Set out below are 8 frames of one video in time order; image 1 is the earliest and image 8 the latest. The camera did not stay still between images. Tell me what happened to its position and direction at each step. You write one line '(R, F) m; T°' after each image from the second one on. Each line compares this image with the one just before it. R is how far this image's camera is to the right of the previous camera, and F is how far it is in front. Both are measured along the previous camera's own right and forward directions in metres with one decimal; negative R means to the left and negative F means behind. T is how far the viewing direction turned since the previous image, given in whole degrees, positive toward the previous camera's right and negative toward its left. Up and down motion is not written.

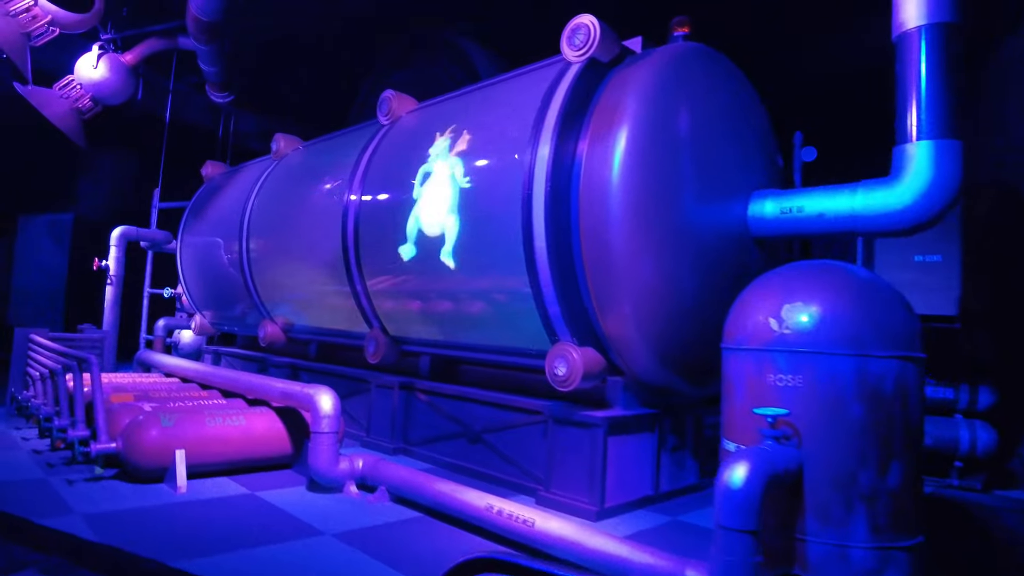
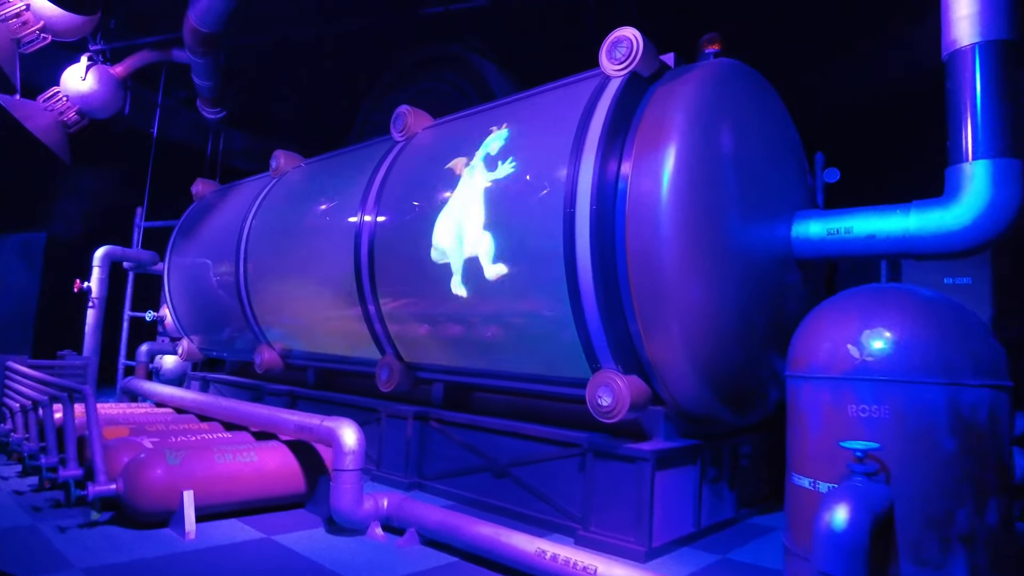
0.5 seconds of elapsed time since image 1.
(-0.4, +0.2) m; +2°
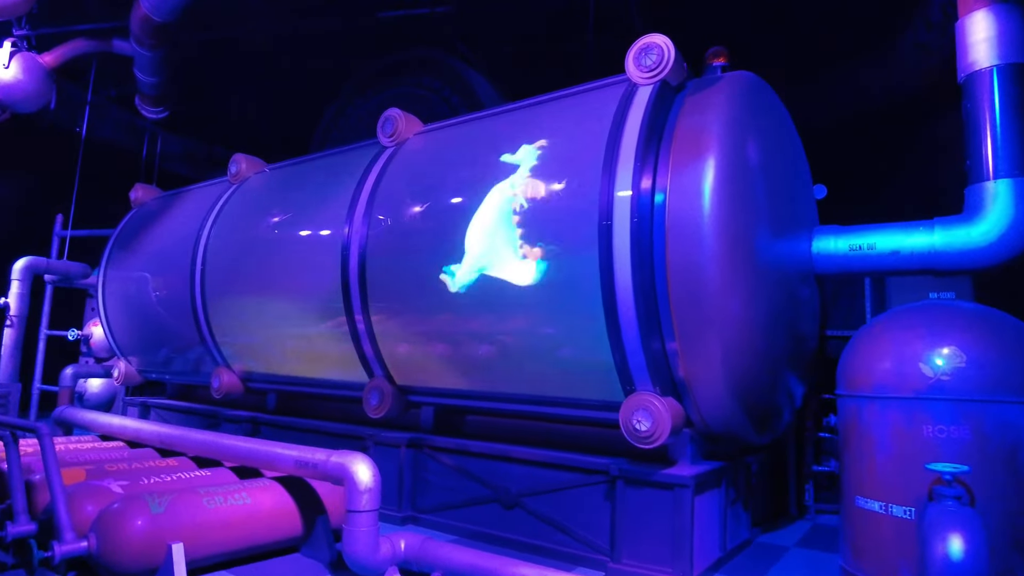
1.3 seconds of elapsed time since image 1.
(-0.6, +0.3) m; +7°
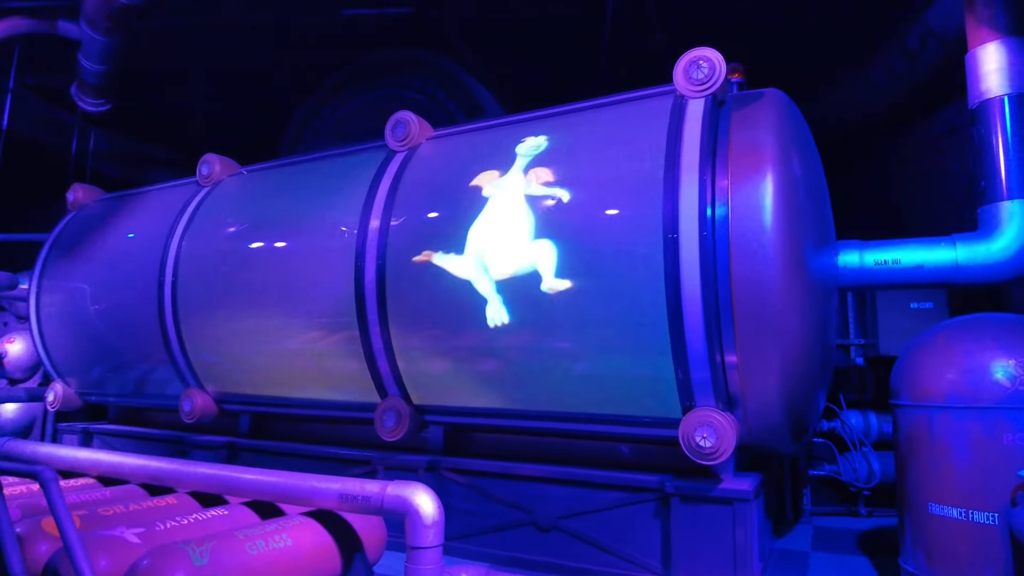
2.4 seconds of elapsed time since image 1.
(-0.8, +0.2) m; +8°
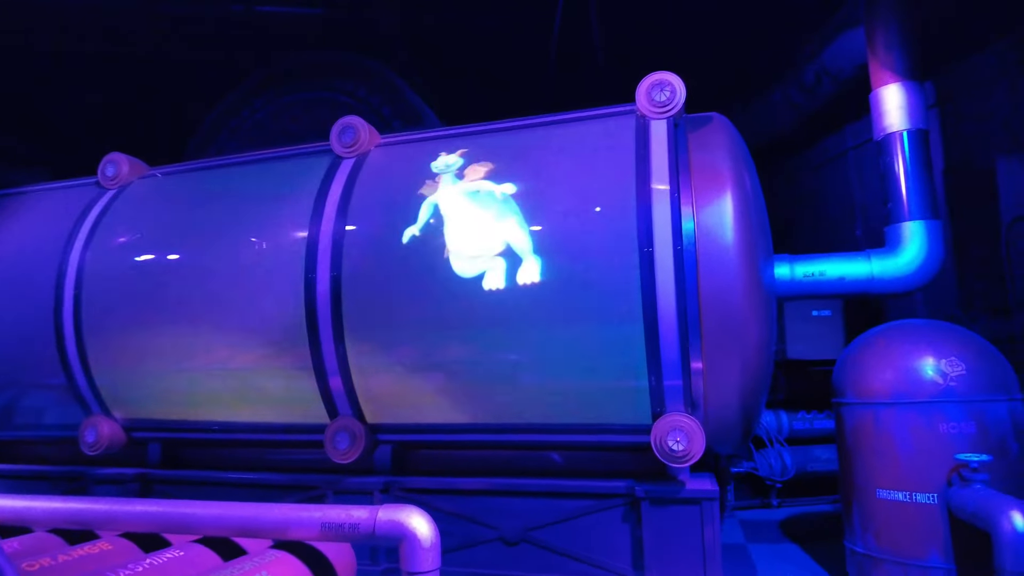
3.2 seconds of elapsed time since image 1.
(-0.5, +0.1) m; +11°
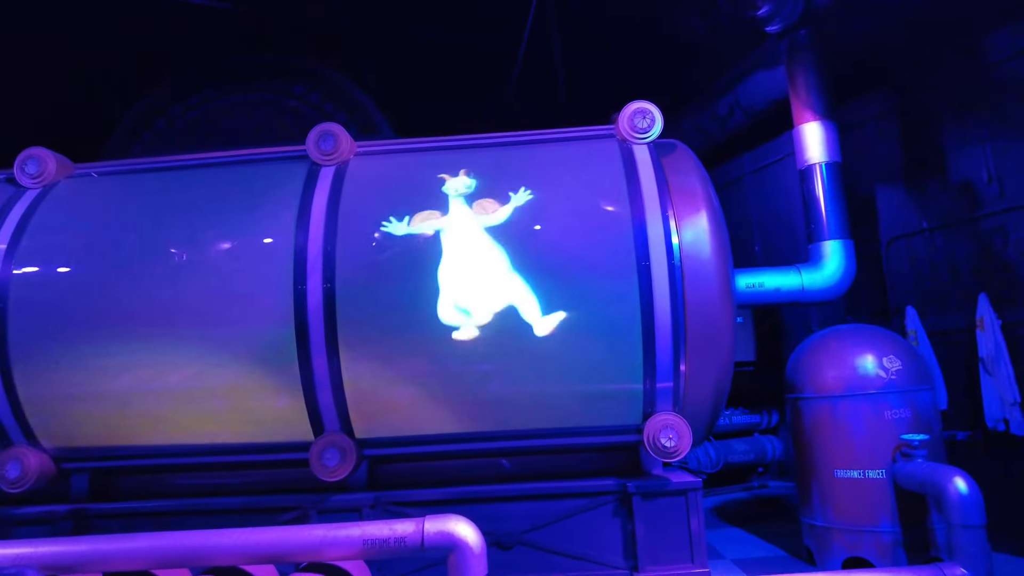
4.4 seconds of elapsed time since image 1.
(-0.8, 0.0) m; +13°
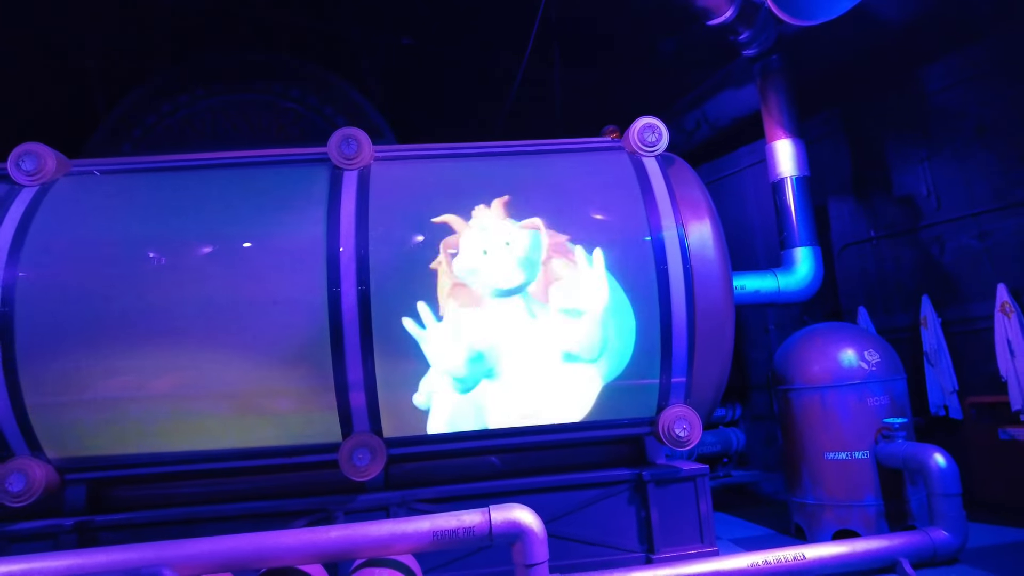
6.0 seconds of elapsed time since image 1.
(-0.6, -0.1) m; +7°
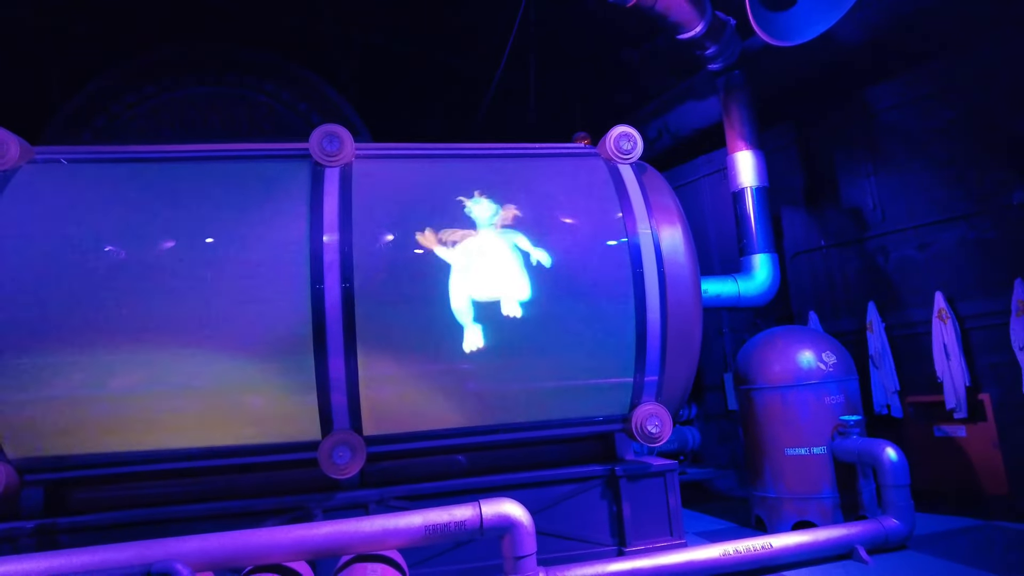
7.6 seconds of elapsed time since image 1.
(-0.2, -0.1) m; +5°
